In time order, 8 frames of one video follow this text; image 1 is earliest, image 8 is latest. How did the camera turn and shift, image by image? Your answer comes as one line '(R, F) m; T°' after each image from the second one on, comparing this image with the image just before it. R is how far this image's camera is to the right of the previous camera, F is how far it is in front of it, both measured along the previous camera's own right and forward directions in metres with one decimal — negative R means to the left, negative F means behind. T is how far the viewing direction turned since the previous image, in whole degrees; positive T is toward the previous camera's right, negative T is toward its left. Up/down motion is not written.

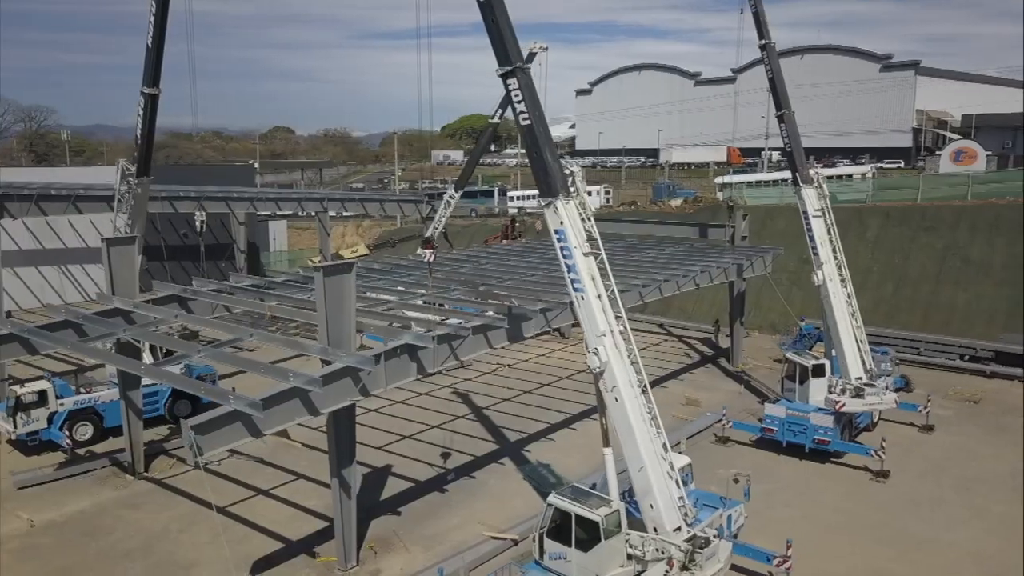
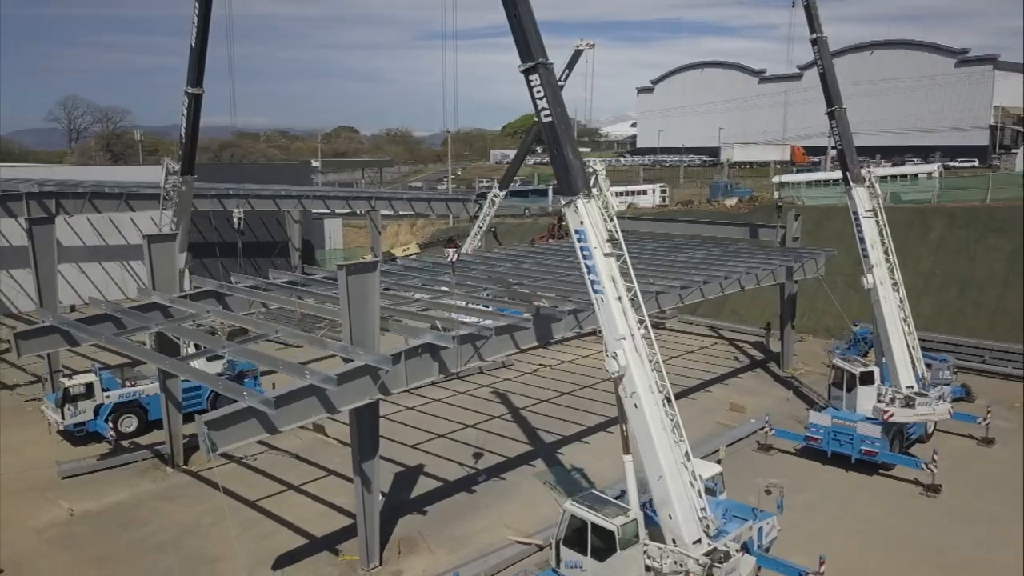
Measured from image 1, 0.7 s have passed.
(+0.5, +0.2) m; -4°
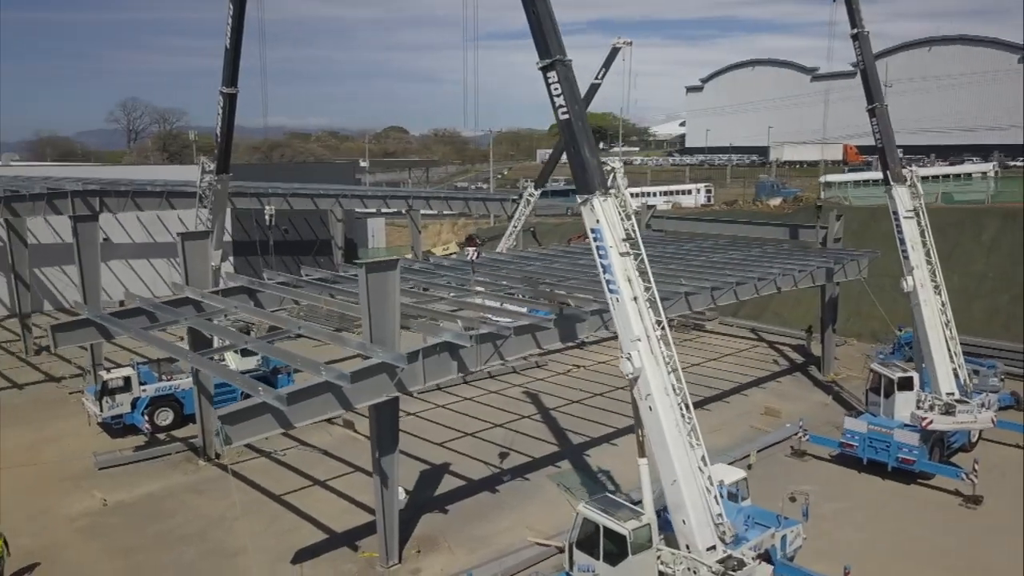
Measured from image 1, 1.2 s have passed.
(+0.4, +0.1) m; -3°
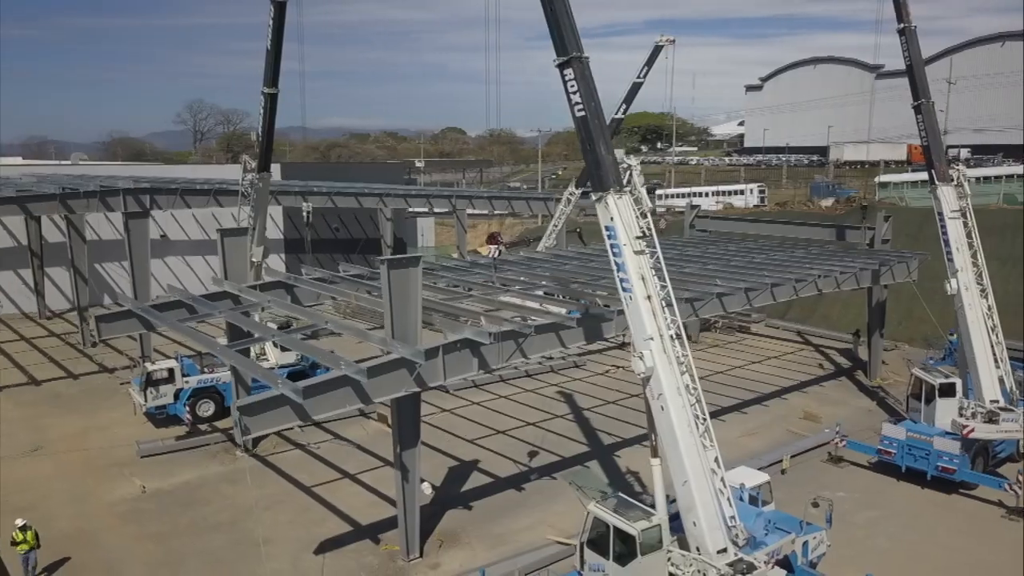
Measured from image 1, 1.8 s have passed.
(+0.5, 0.0) m; -4°
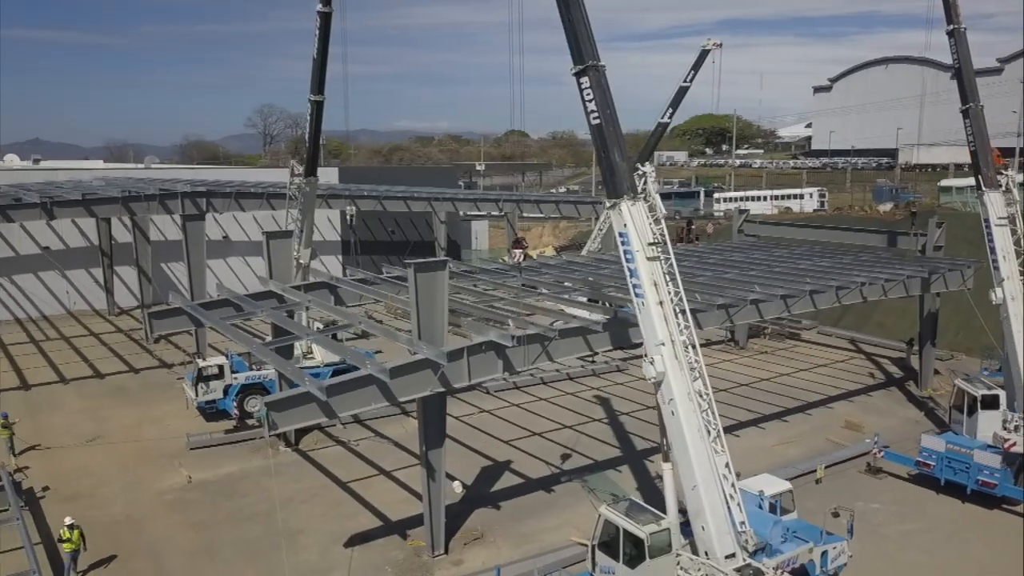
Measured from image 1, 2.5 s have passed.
(+0.6, -0.2) m; -4°
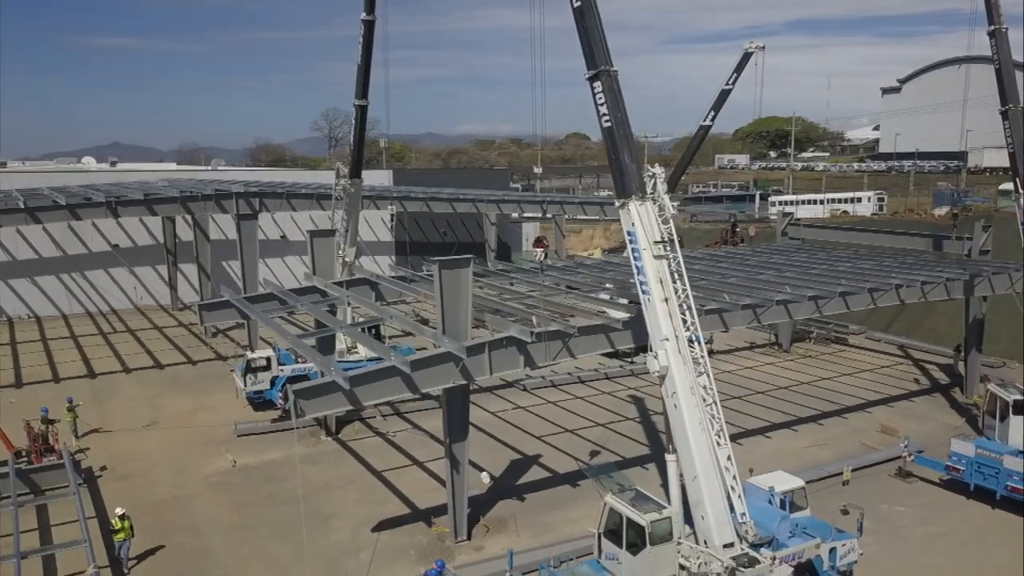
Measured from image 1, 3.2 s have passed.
(+0.6, -0.4) m; -4°
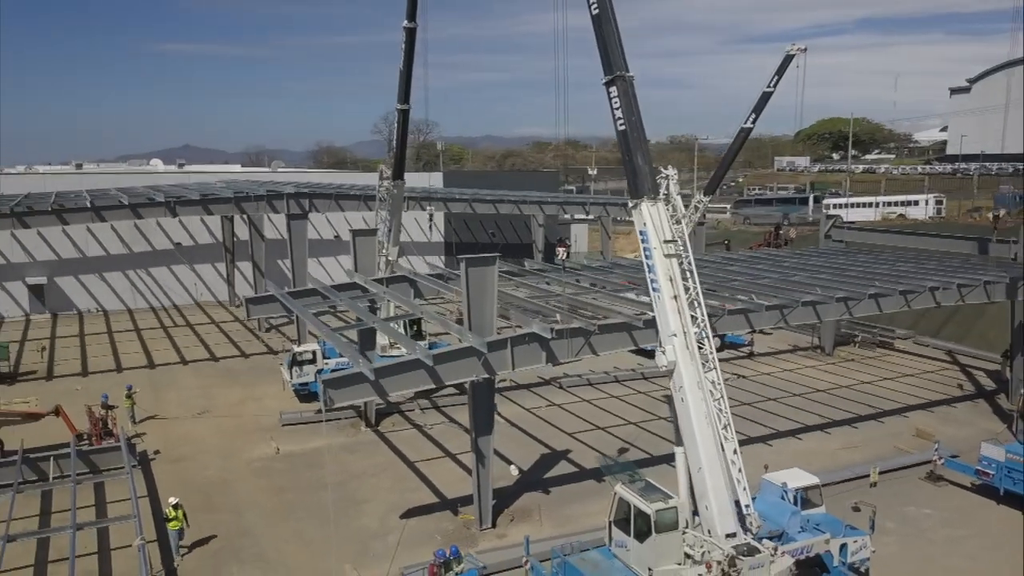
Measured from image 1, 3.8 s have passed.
(+0.5, -0.5) m; -4°
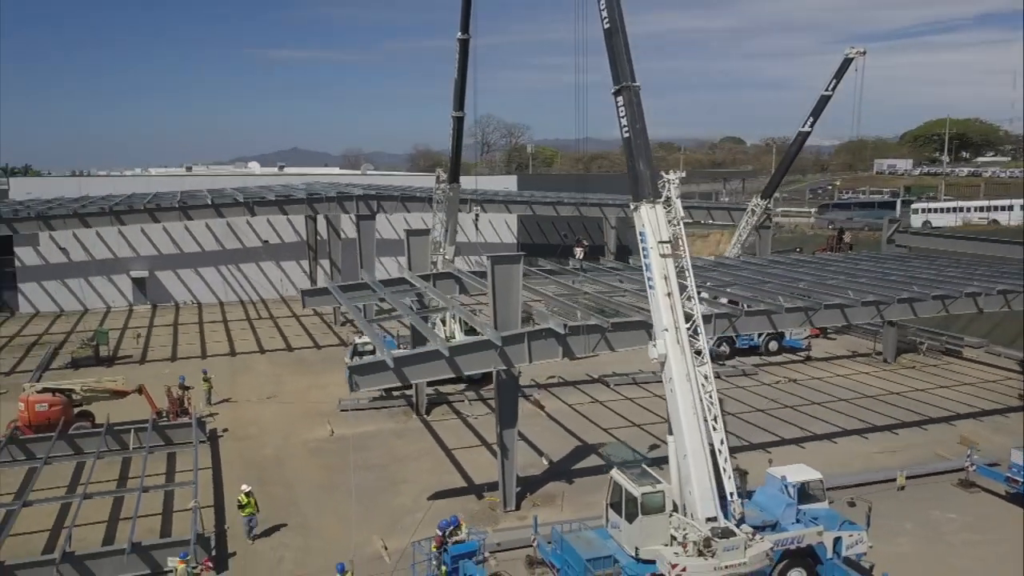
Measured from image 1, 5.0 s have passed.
(+1.2, -0.8) m; -7°
